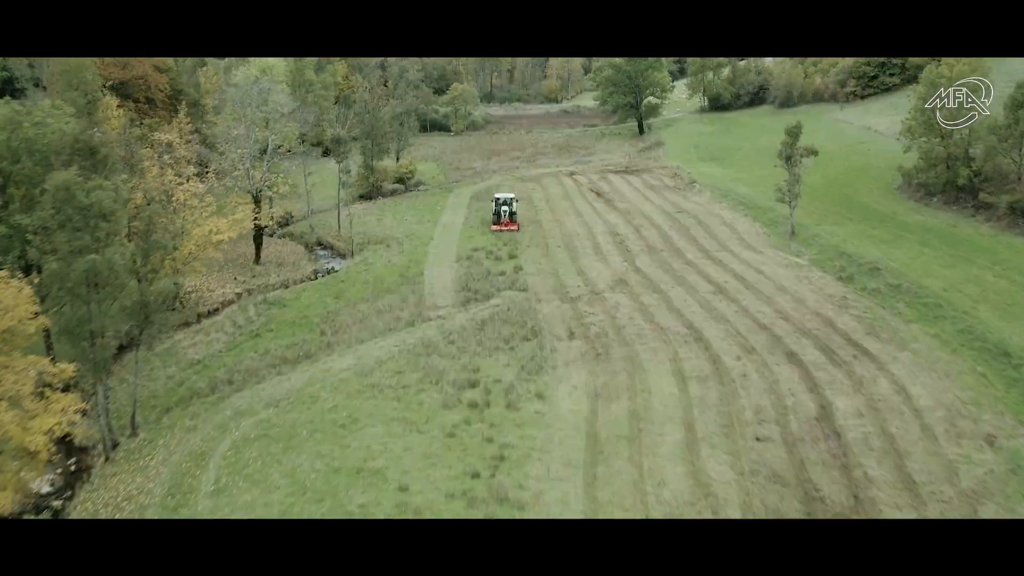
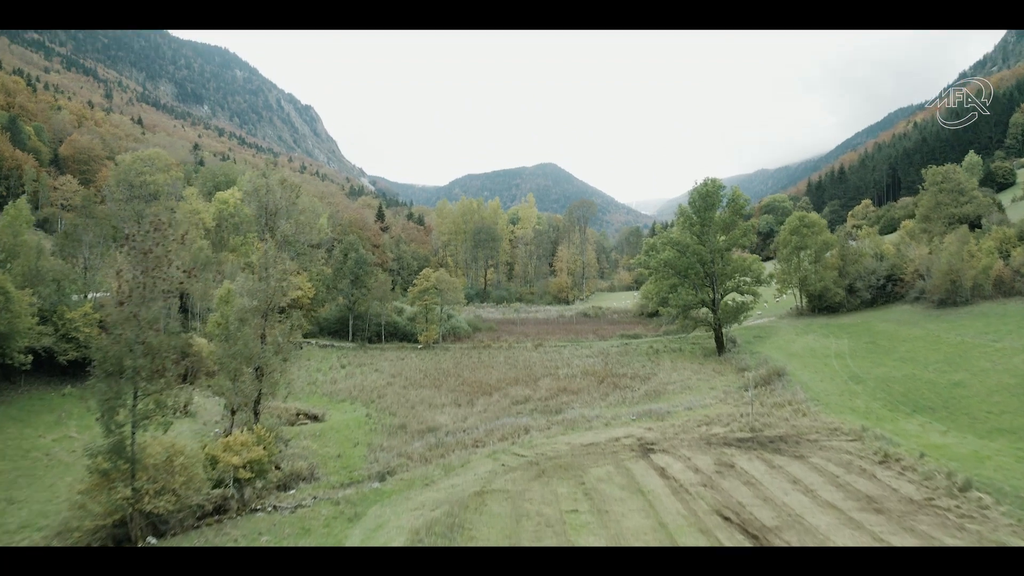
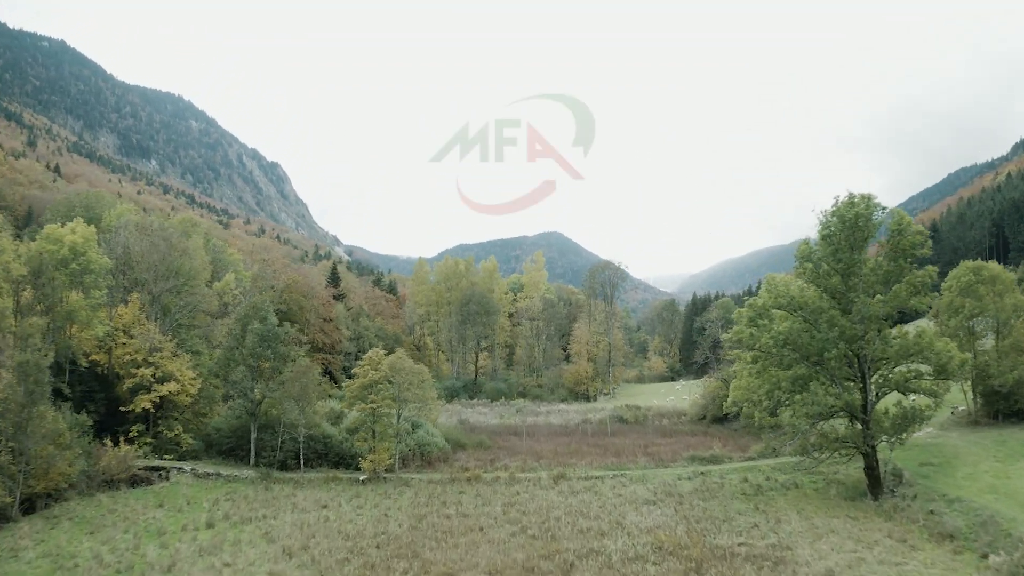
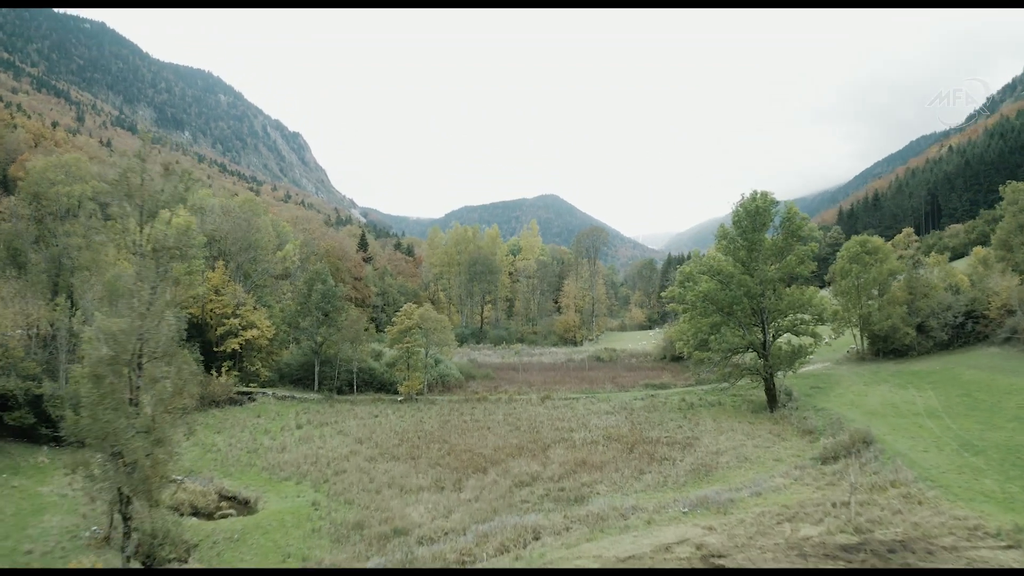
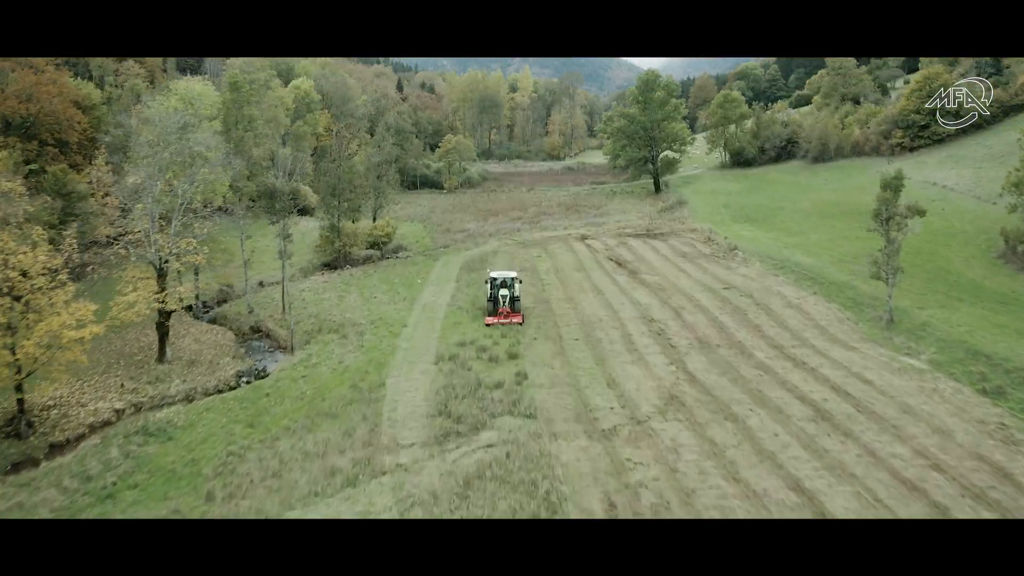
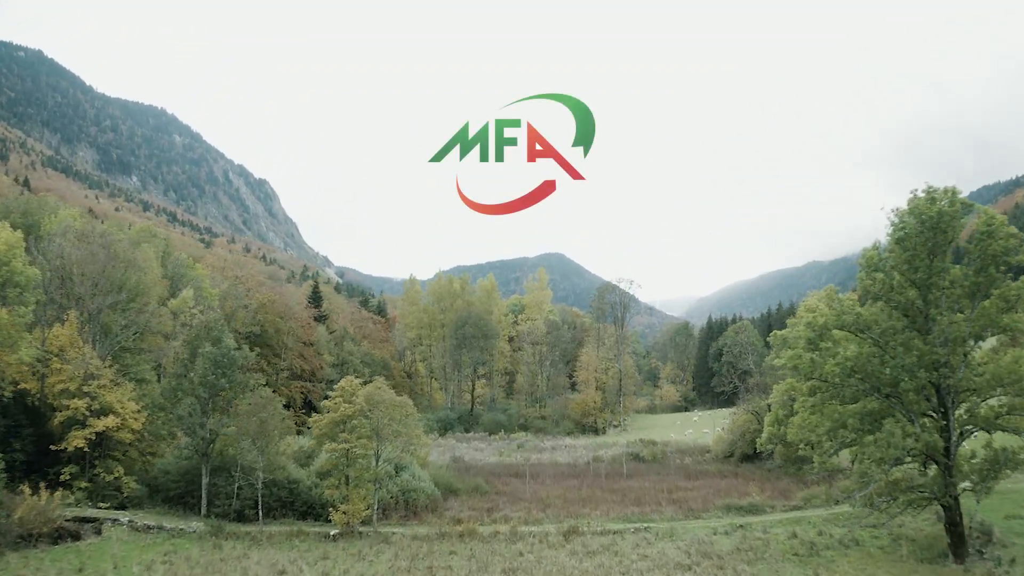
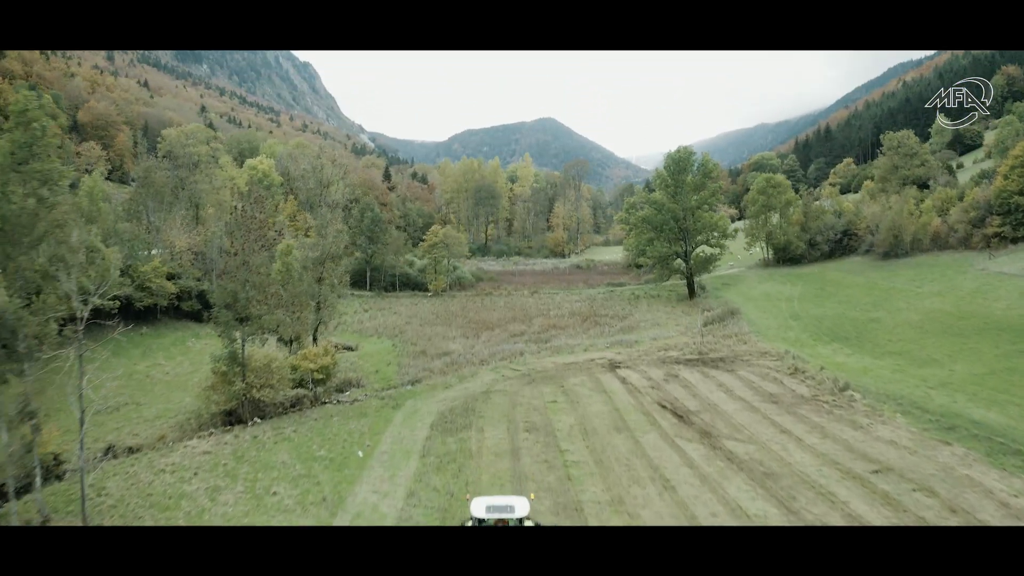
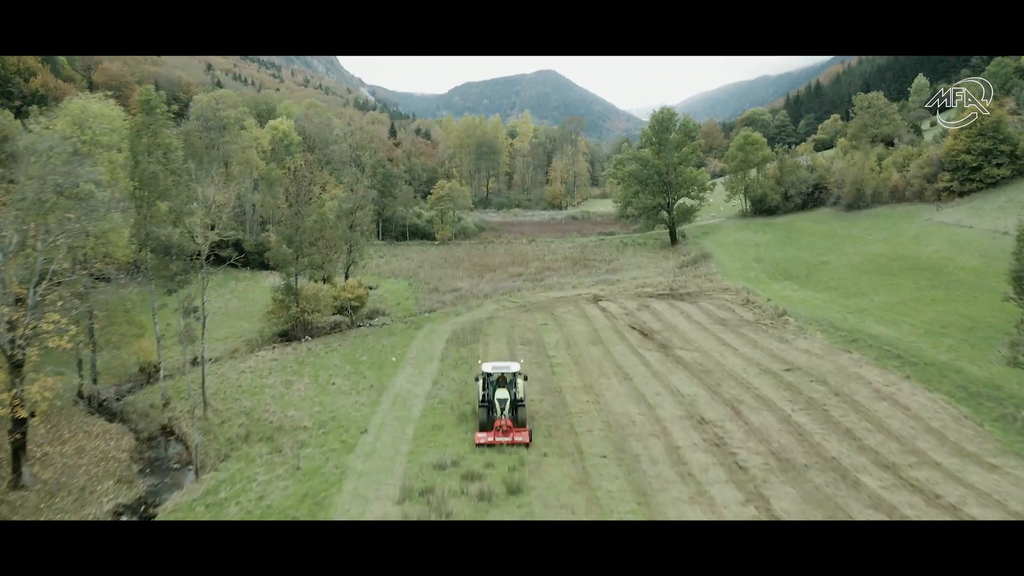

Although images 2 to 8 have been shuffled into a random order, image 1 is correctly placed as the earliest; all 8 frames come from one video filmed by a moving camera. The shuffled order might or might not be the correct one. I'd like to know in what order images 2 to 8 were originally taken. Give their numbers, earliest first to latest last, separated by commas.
5, 8, 7, 2, 4, 3, 6
